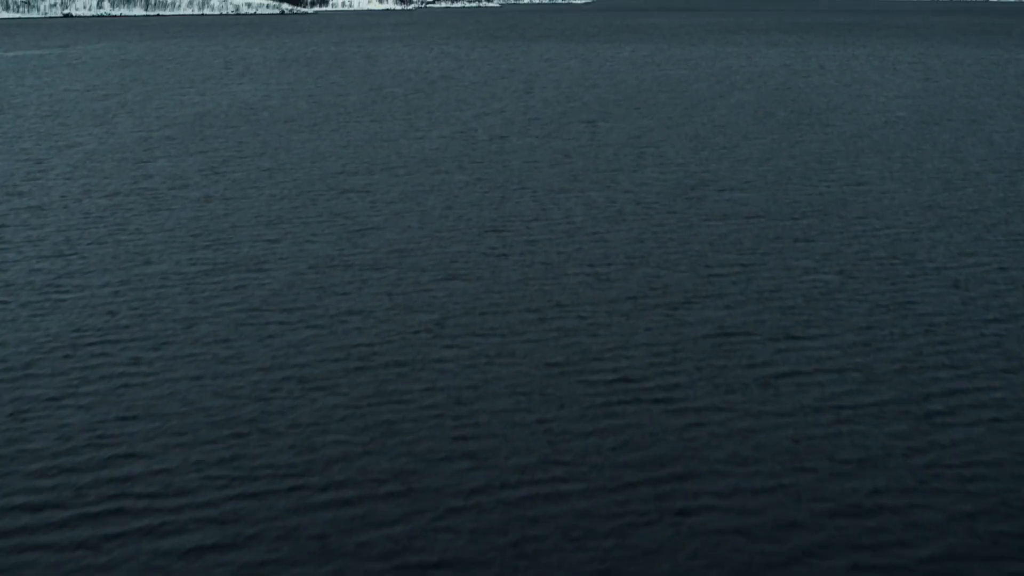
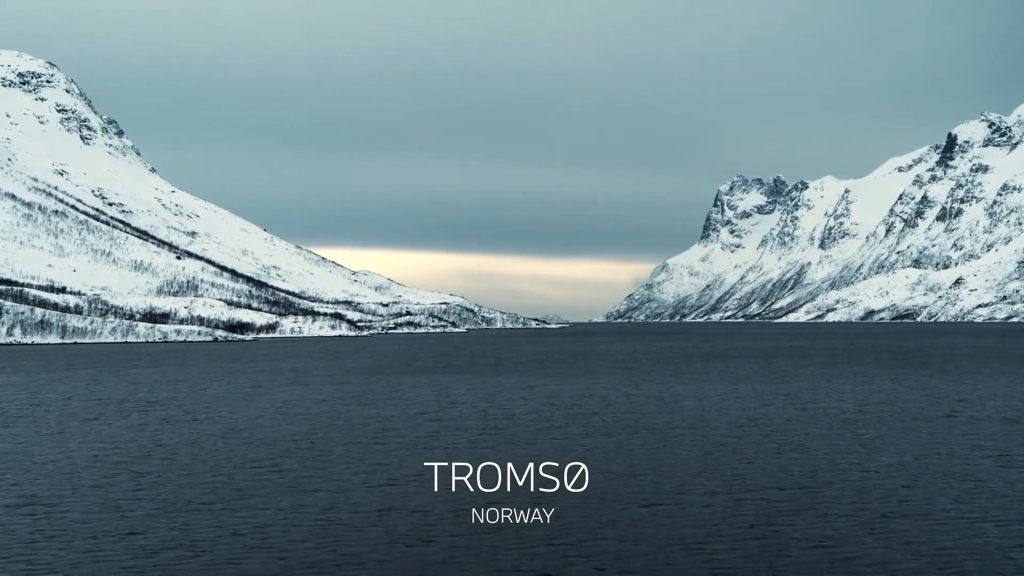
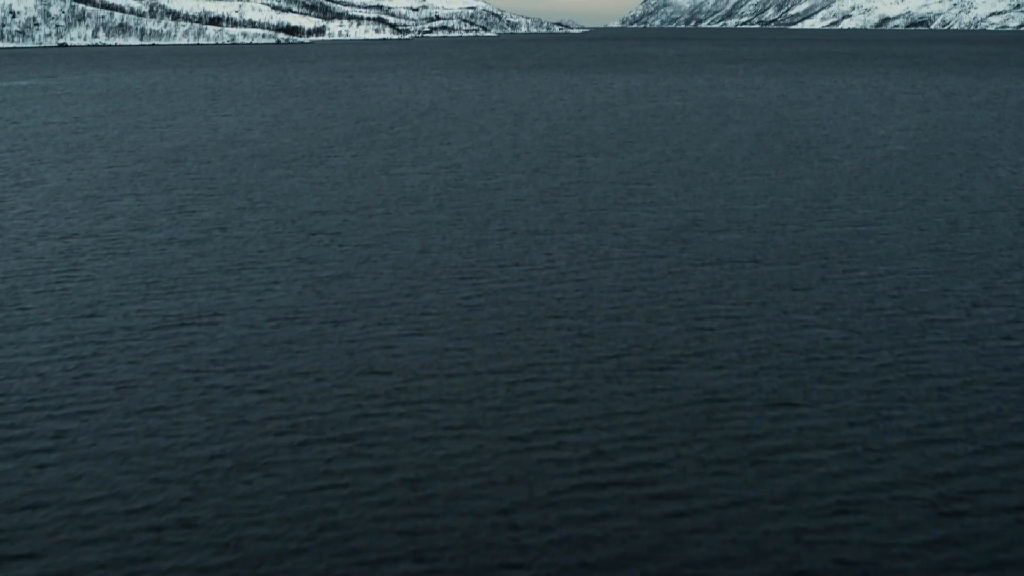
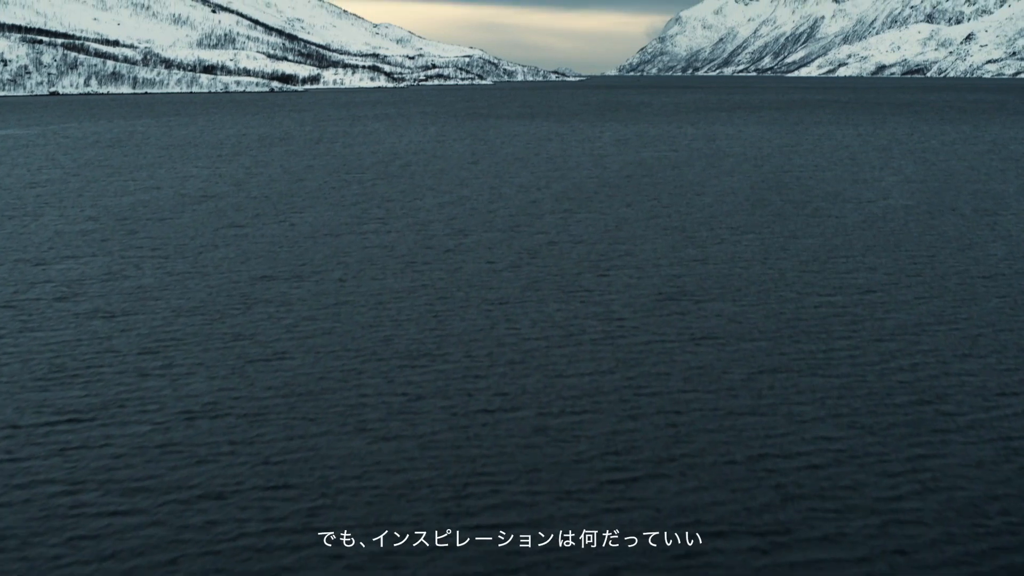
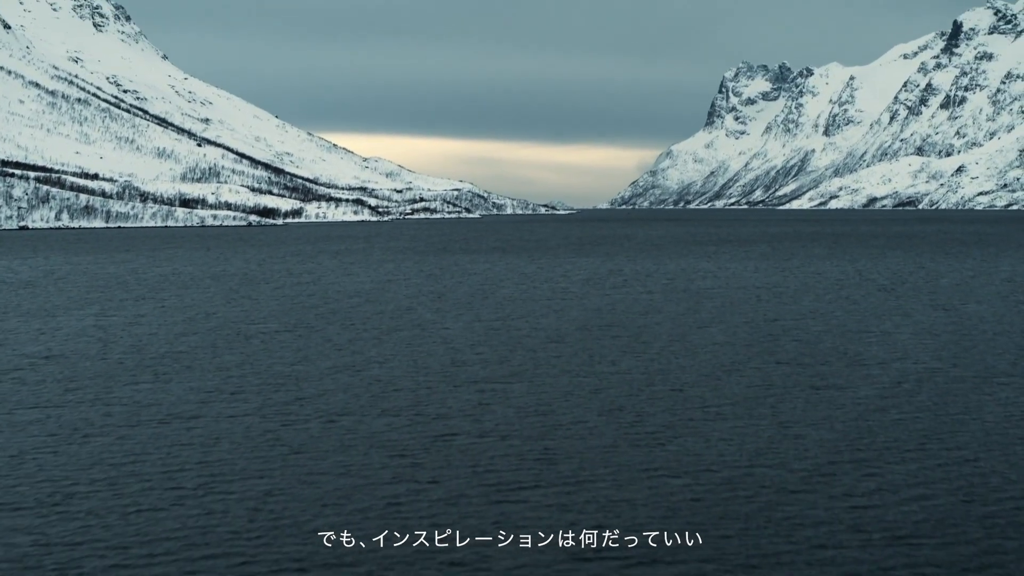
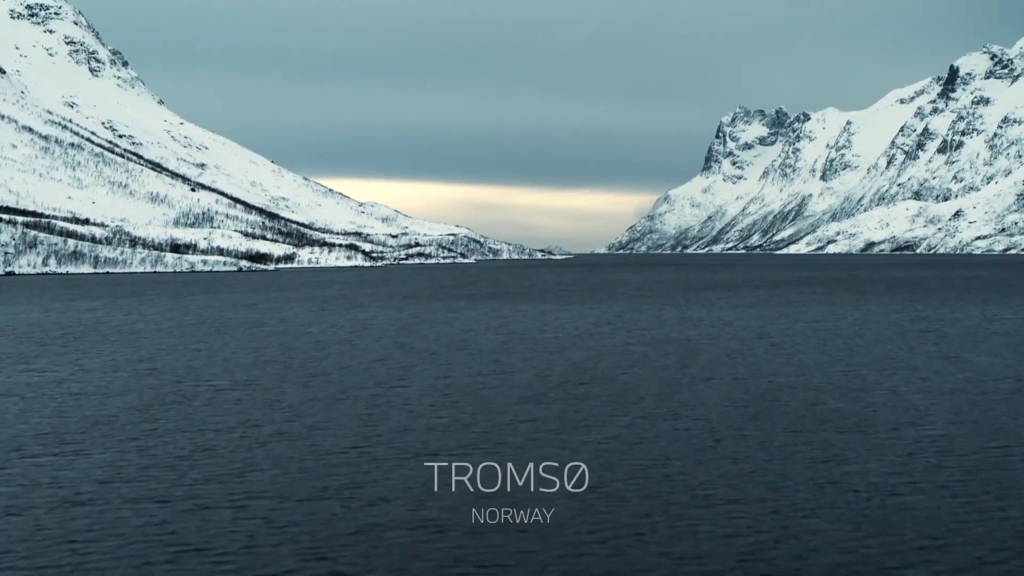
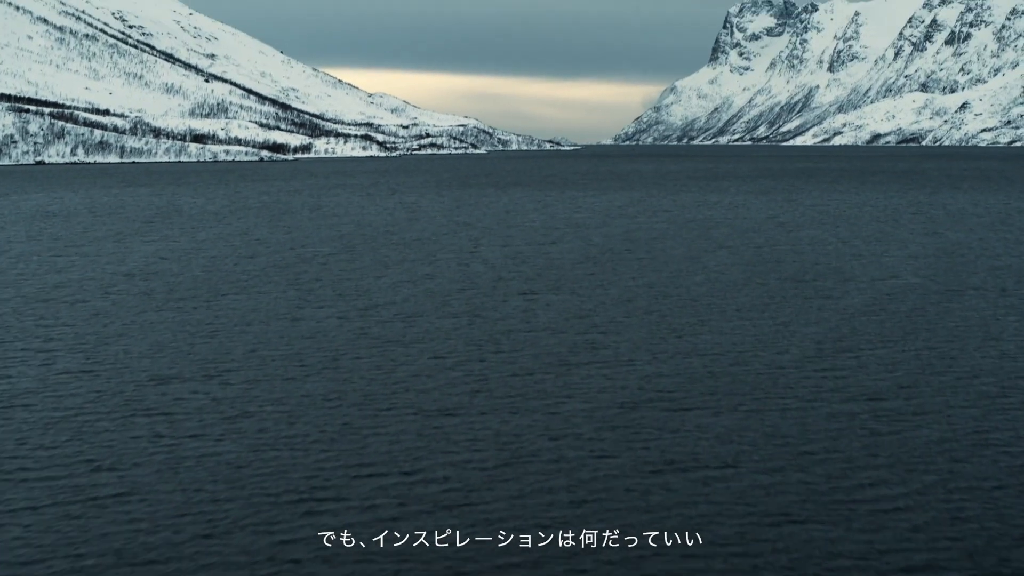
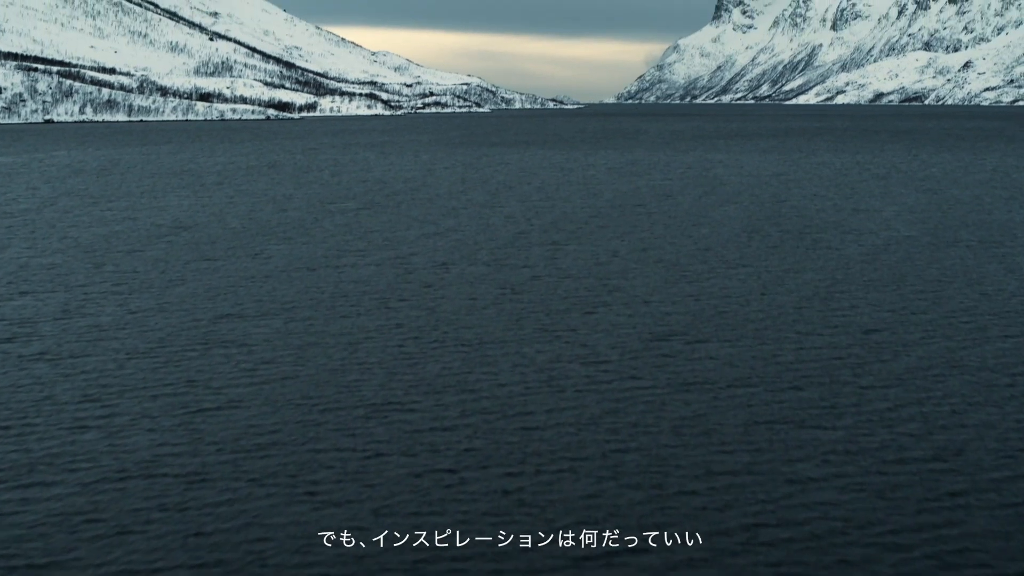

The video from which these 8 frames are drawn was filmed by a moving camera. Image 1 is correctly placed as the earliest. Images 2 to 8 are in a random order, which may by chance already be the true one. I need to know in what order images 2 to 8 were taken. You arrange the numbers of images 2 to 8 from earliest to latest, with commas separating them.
3, 4, 8, 7, 5, 6, 2
